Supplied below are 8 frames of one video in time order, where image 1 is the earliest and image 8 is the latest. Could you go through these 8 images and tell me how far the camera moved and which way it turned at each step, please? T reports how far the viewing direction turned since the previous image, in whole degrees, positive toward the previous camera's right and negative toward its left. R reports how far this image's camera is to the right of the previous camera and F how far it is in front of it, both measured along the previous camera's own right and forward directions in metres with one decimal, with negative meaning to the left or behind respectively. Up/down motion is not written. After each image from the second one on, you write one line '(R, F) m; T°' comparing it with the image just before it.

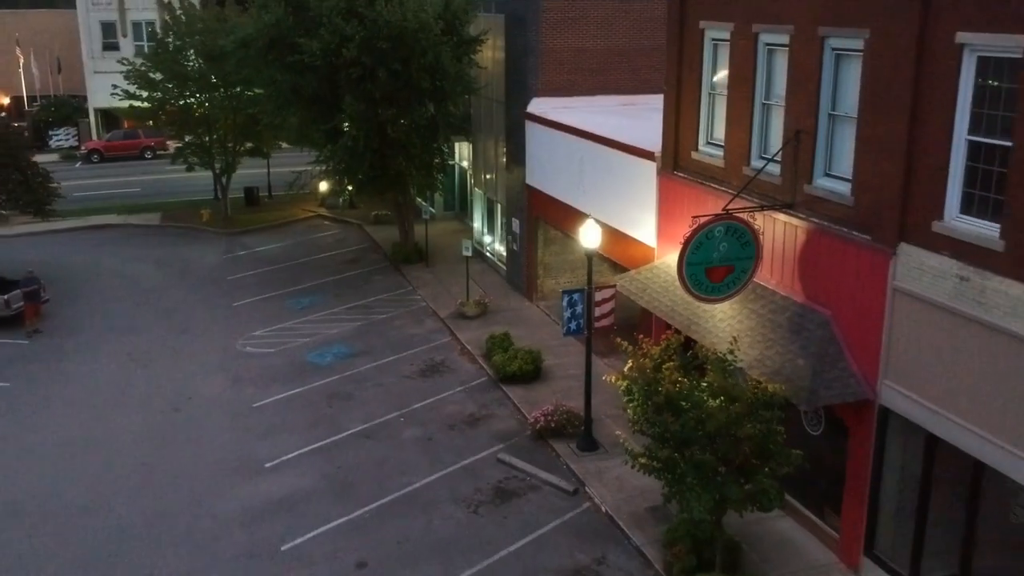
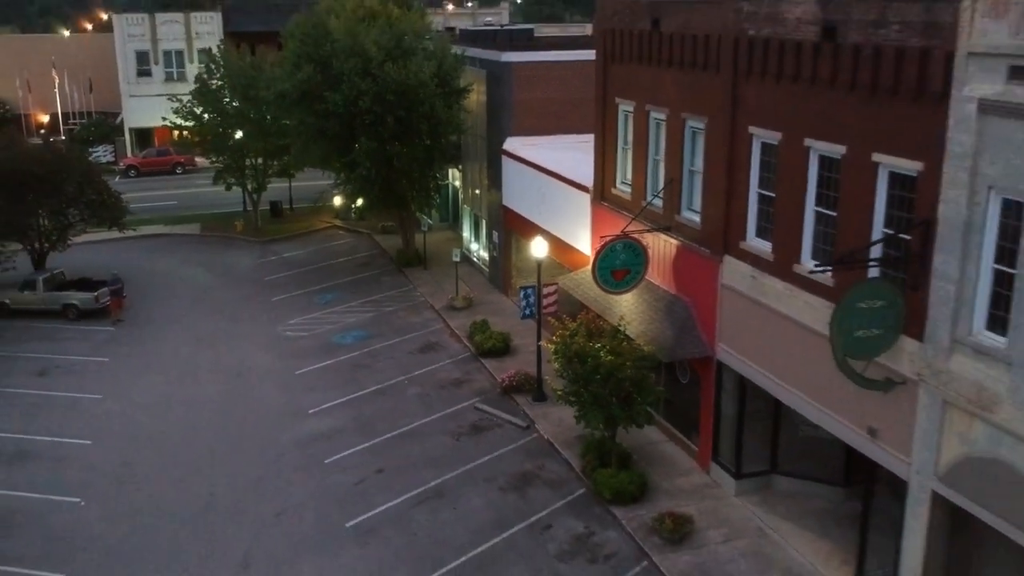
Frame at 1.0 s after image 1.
(+0.5, -5.5) m; 0°
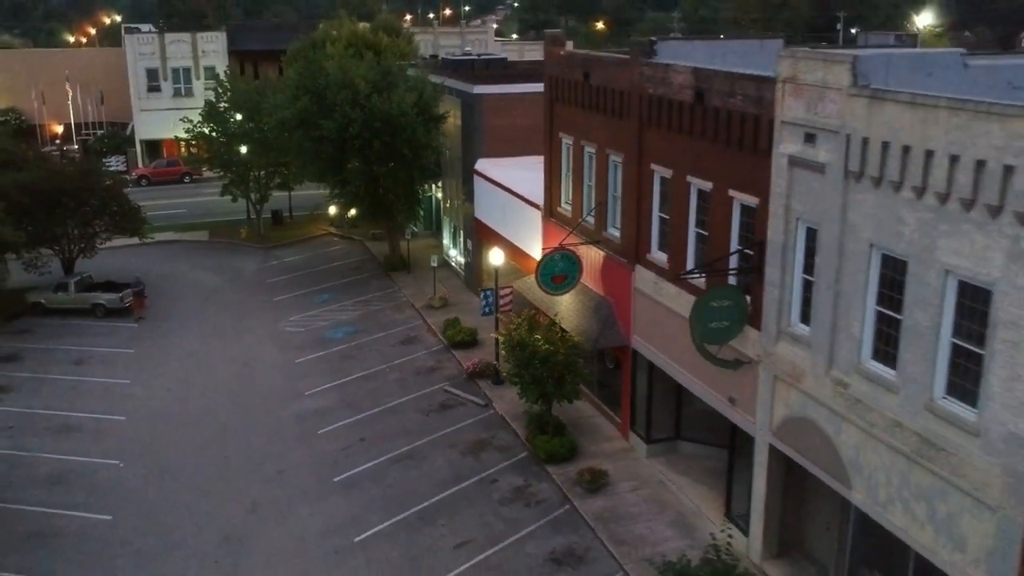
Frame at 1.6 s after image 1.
(+0.9, -3.8) m; 0°
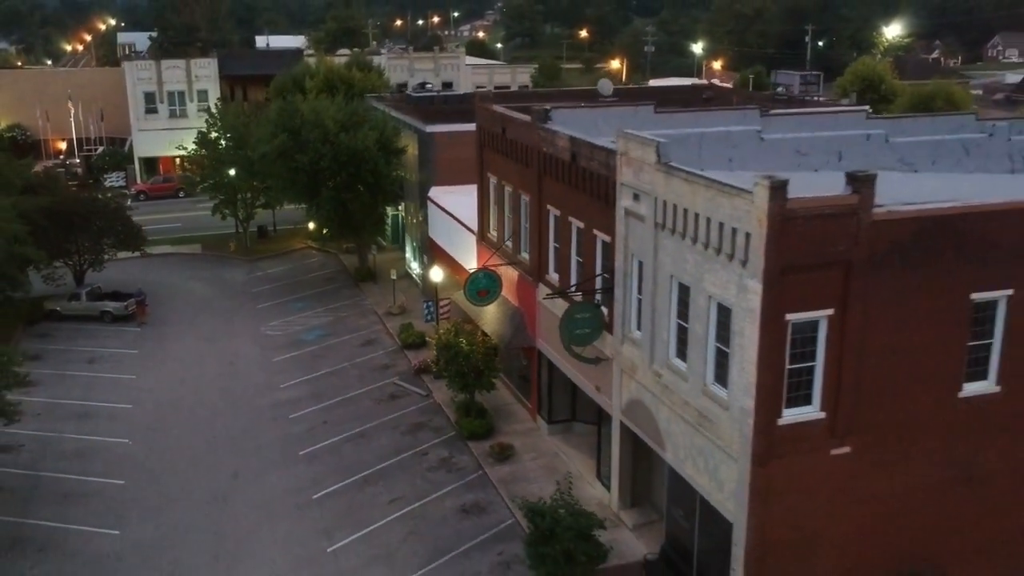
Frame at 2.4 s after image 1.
(+1.6, -5.0) m; 0°
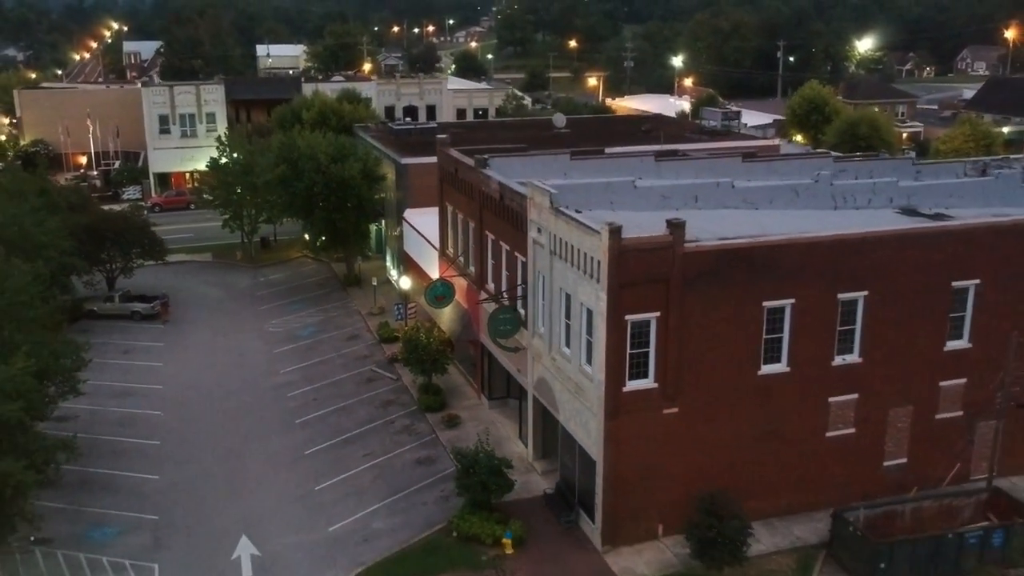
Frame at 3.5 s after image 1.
(+1.6, -7.1) m; 0°
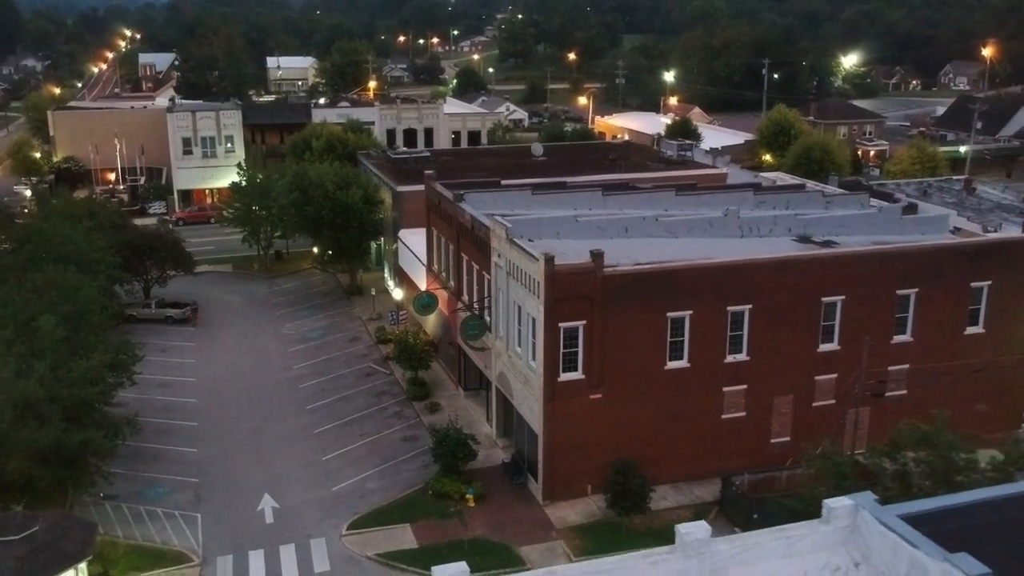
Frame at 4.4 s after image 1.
(+1.4, -6.9) m; 0°
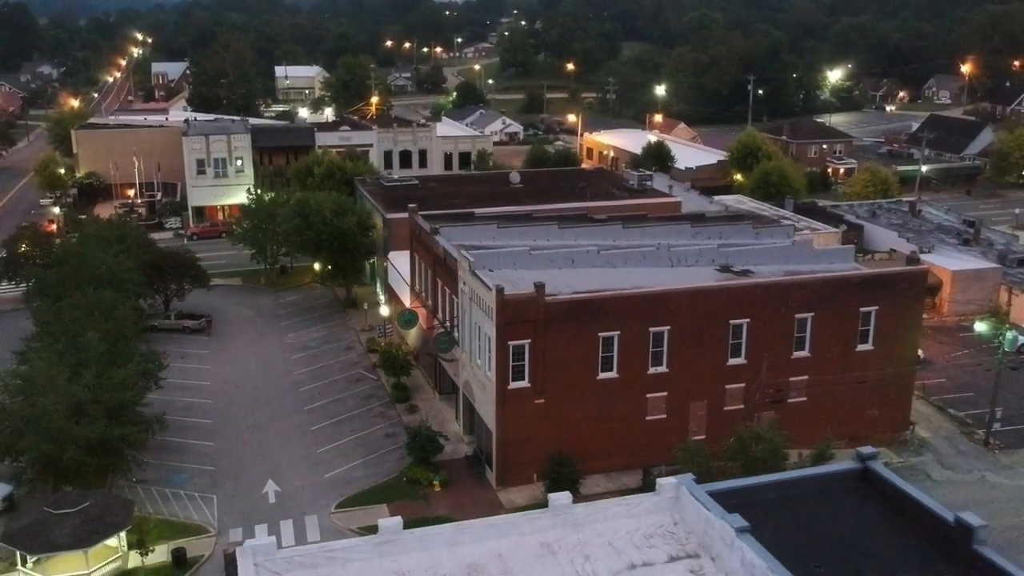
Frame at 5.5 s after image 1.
(+1.8, -6.7) m; 0°
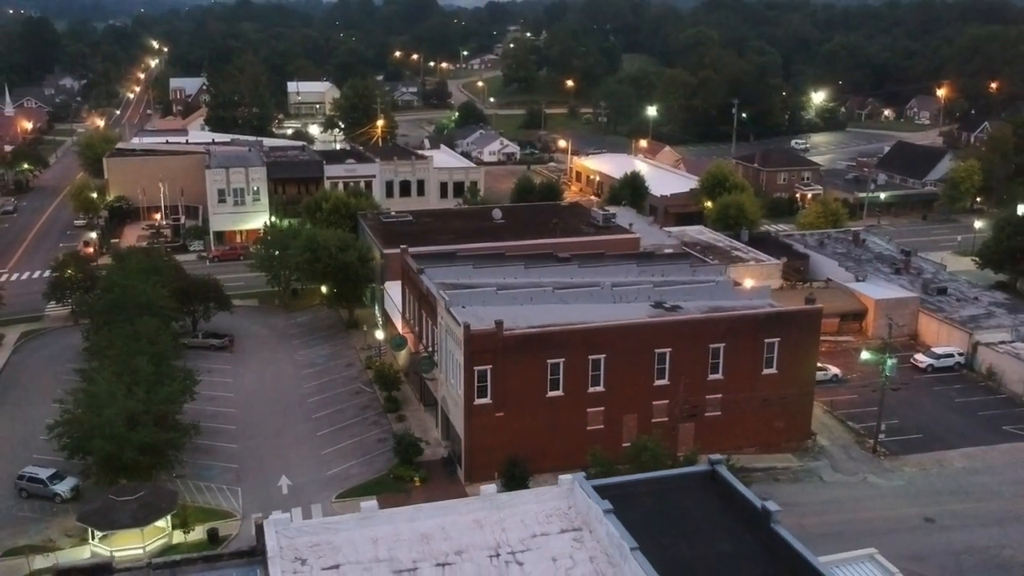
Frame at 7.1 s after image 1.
(+2.0, -9.1) m; -1°
